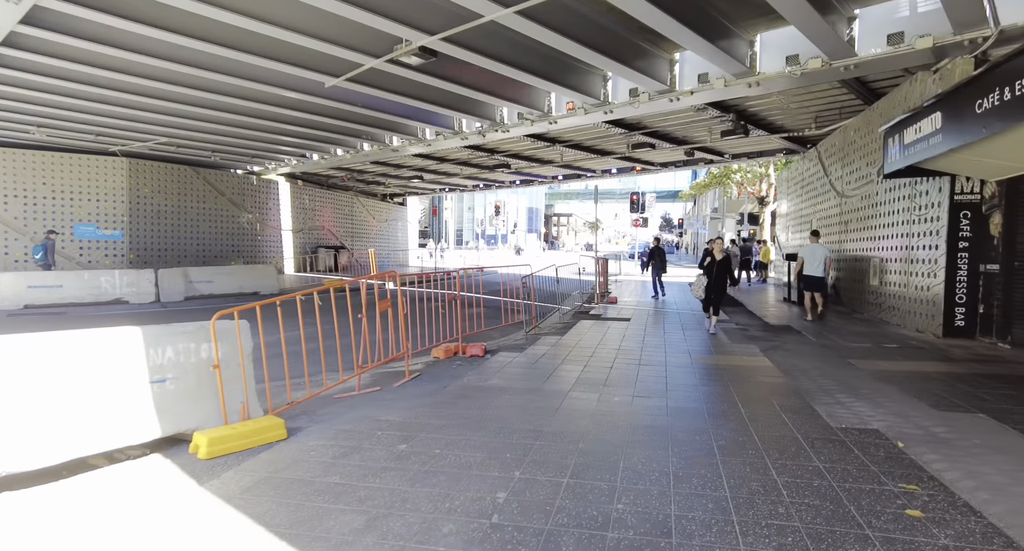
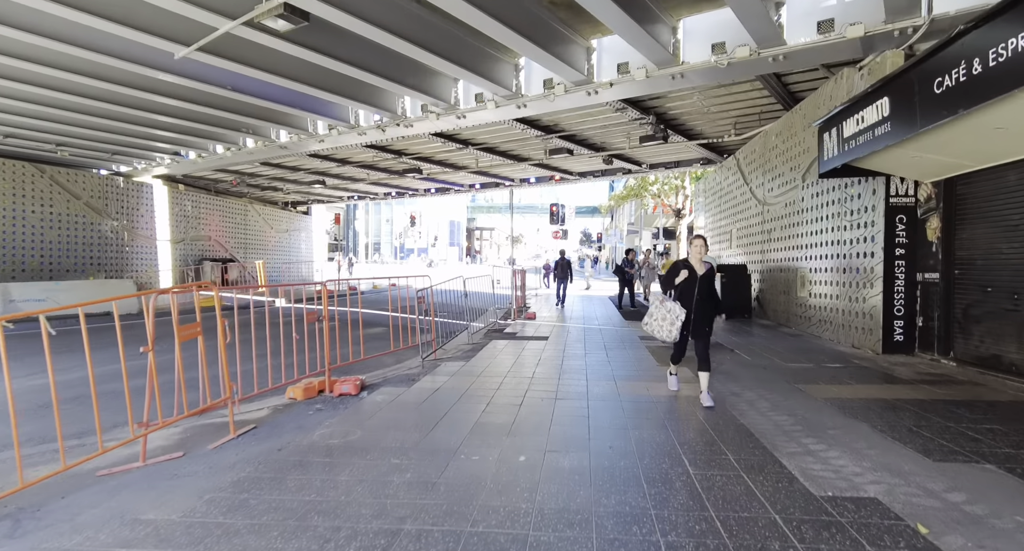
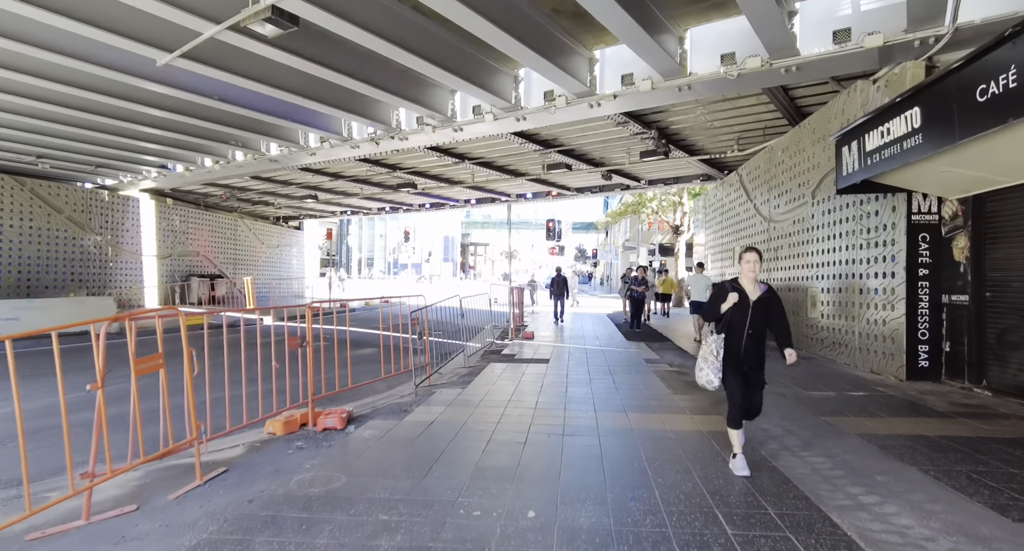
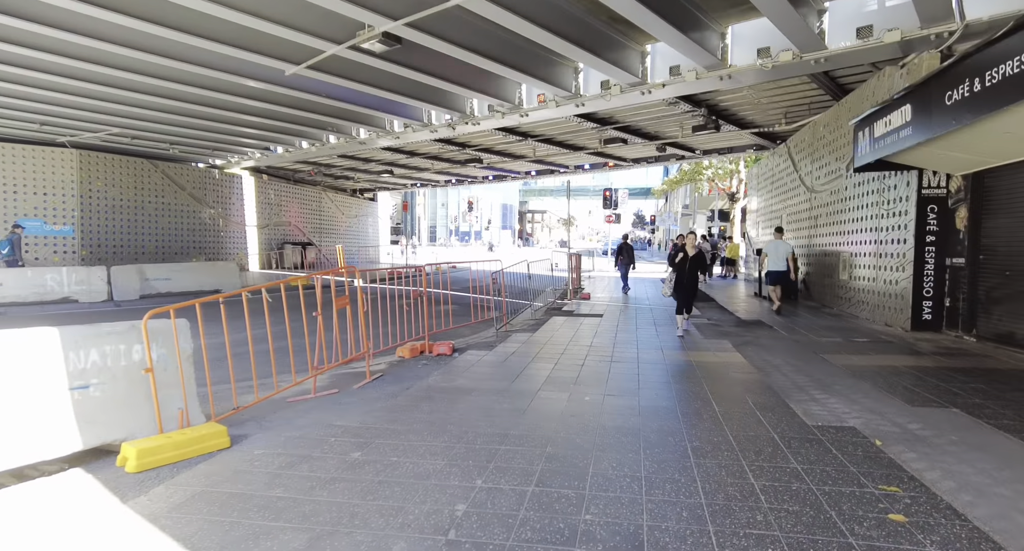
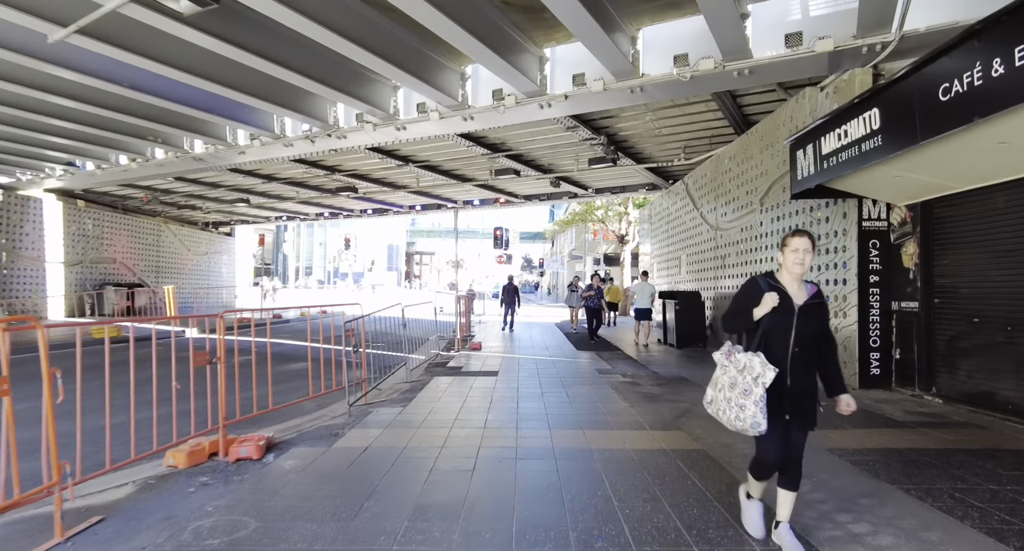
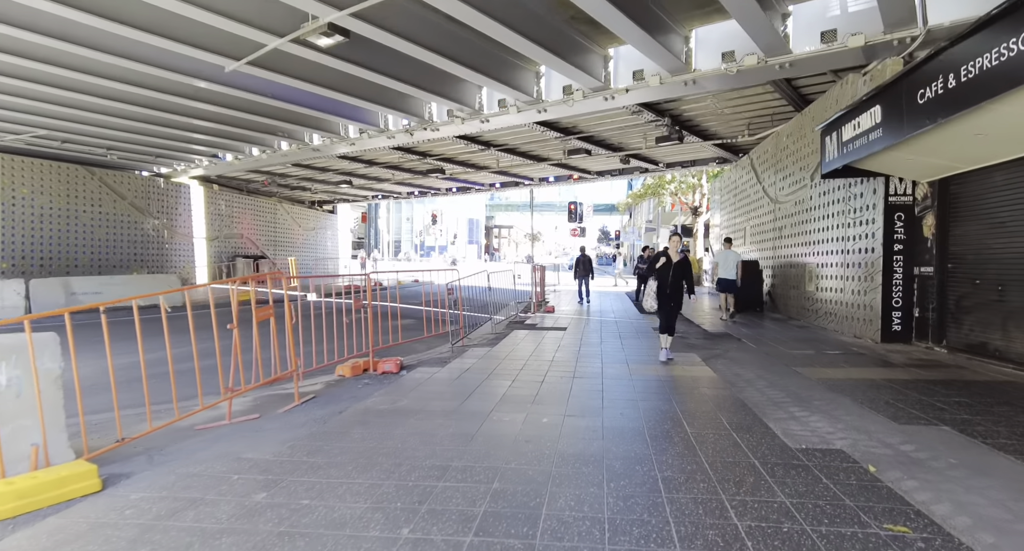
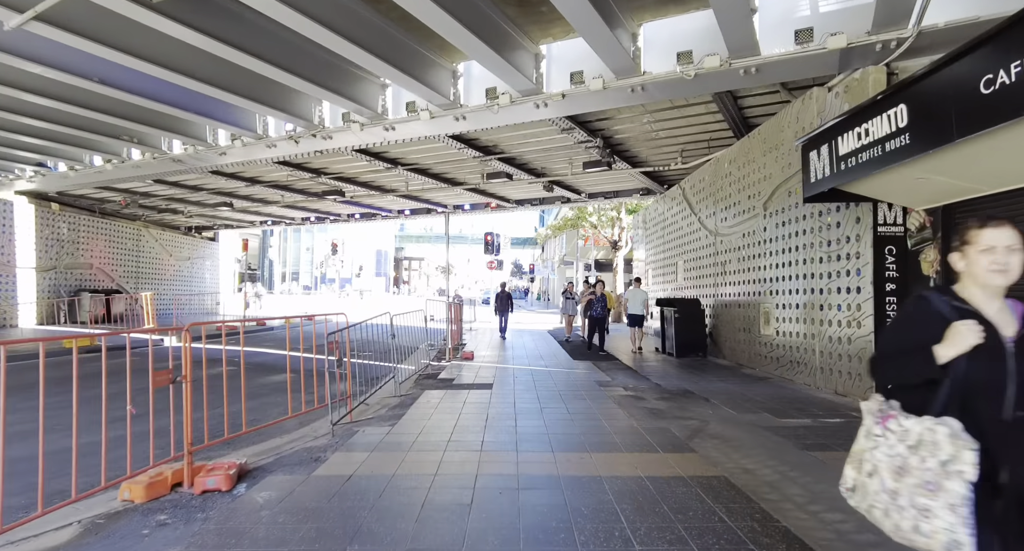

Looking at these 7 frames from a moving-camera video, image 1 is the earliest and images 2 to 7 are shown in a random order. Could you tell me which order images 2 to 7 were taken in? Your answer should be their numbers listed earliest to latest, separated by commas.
4, 6, 2, 3, 5, 7
